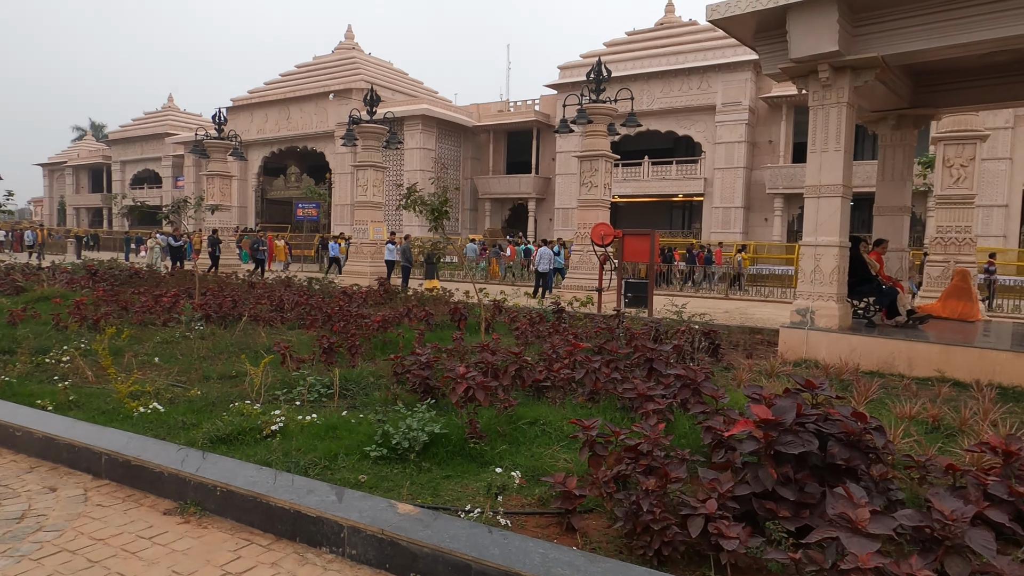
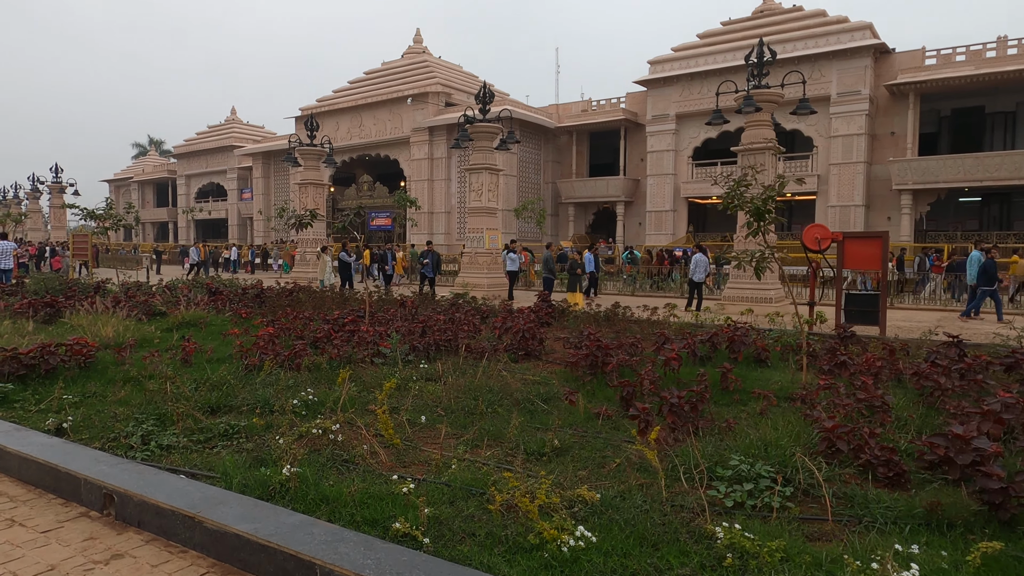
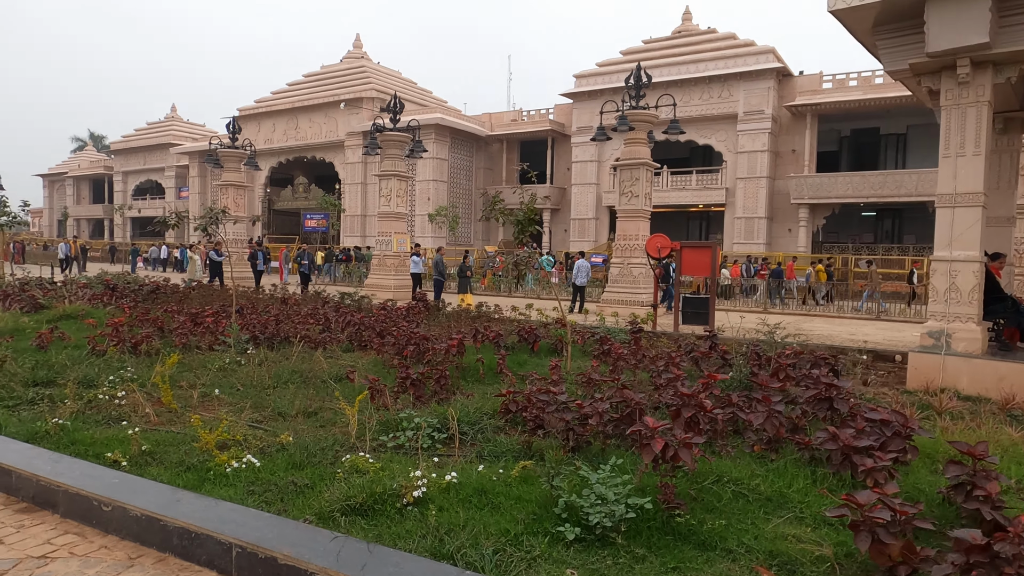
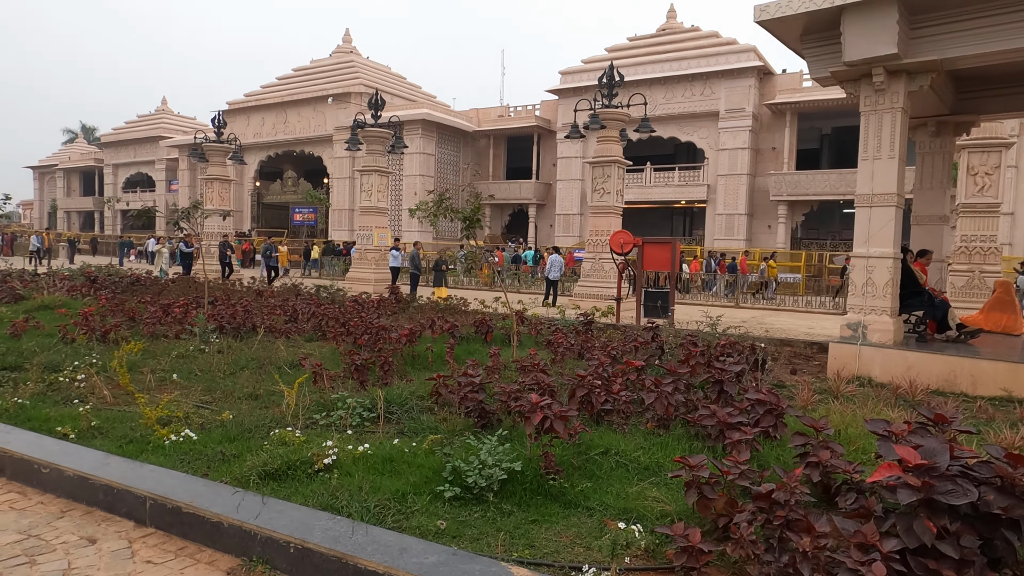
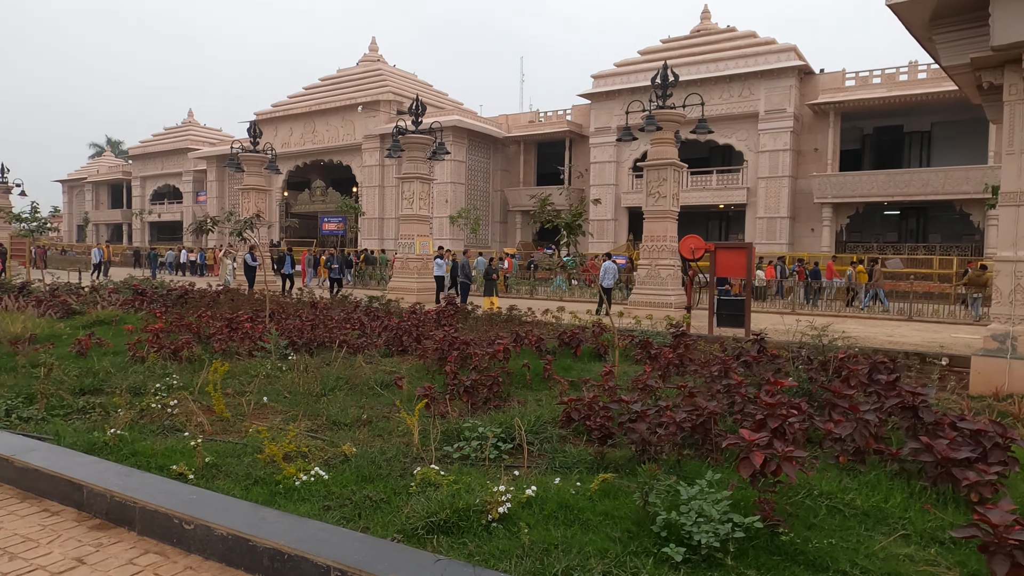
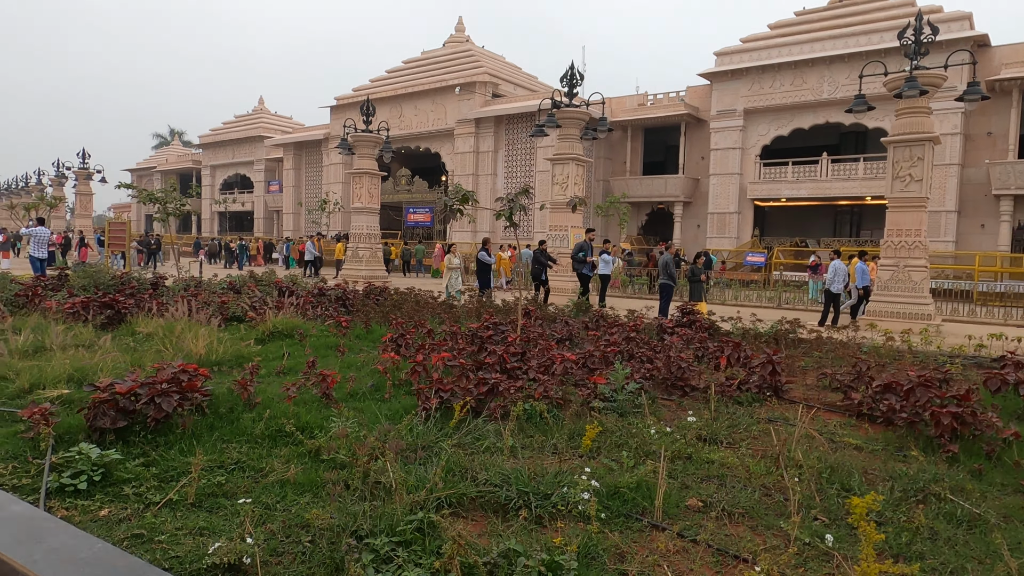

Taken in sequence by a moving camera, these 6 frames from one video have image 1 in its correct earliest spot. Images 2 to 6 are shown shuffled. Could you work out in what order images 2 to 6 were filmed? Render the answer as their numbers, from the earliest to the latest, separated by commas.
4, 3, 5, 2, 6
